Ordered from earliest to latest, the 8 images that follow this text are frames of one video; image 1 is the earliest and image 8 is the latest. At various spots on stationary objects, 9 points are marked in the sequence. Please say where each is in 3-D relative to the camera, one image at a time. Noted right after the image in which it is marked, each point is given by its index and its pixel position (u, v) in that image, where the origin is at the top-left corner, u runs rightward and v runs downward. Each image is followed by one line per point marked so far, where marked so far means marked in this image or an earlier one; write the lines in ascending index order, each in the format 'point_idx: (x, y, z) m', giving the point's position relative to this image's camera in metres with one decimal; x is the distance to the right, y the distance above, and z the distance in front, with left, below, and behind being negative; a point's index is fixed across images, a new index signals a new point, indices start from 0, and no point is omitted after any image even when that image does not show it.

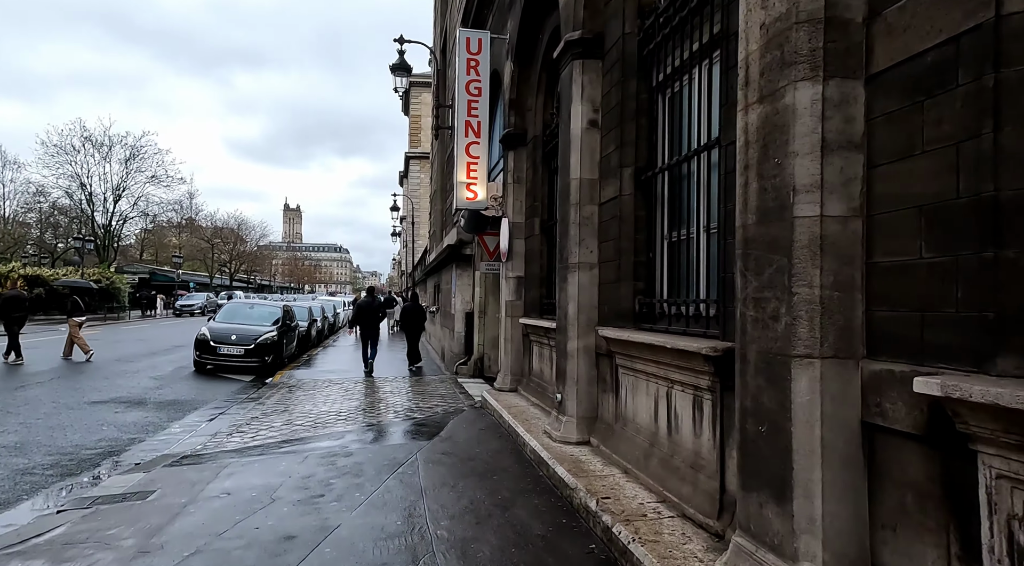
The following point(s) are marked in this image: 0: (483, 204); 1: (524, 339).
0: (-0.4, +1.1, +8.5) m
1: (+0.2, -0.8, +8.0) m
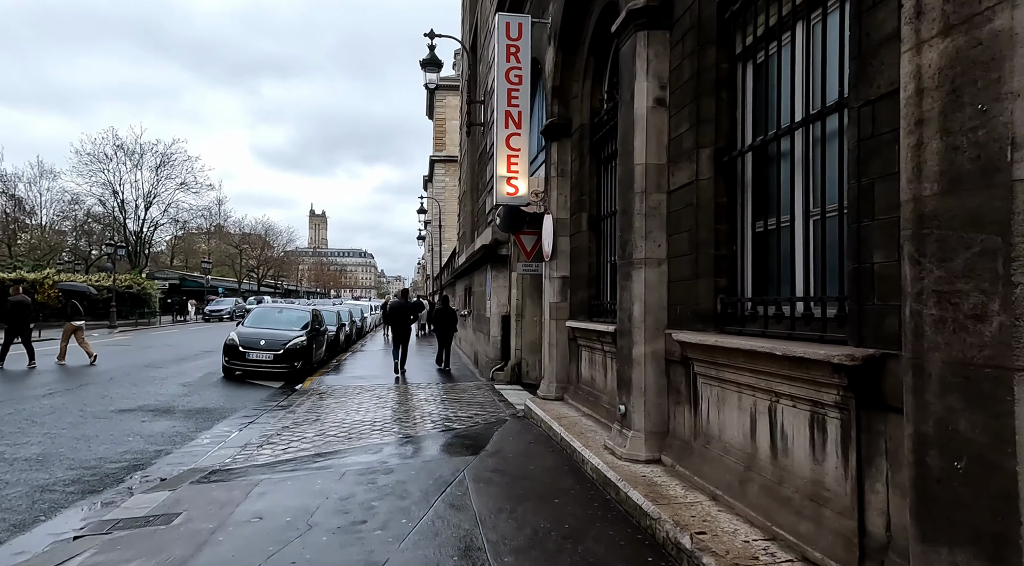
0: (+0.2, +1.1, +7.9) m
1: (+0.7, -0.8, +7.5) m
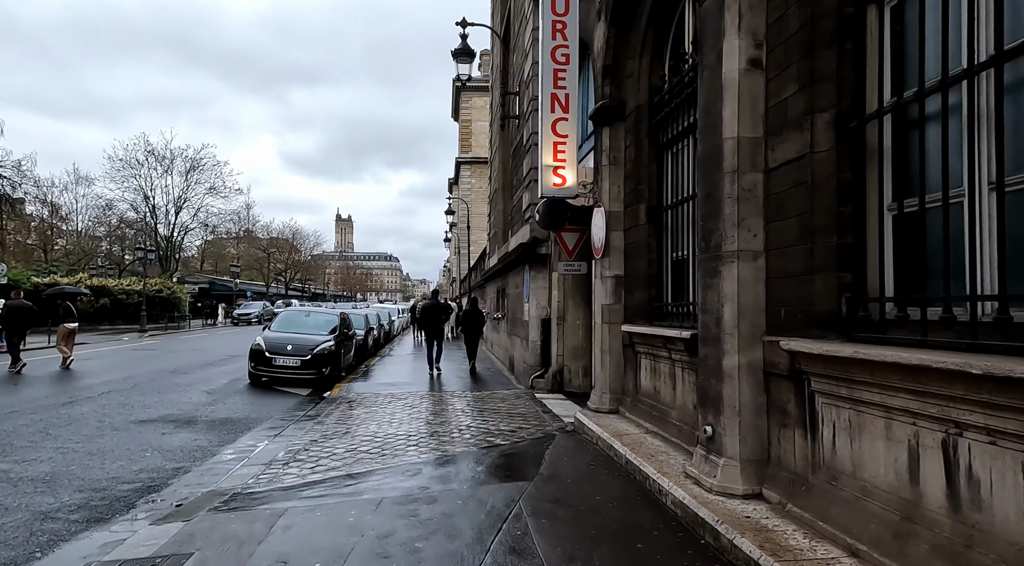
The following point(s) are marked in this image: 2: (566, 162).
0: (+0.7, +1.1, +7.2) m
1: (+1.3, -0.8, +6.7) m
2: (+0.6, +1.4, +7.2) m
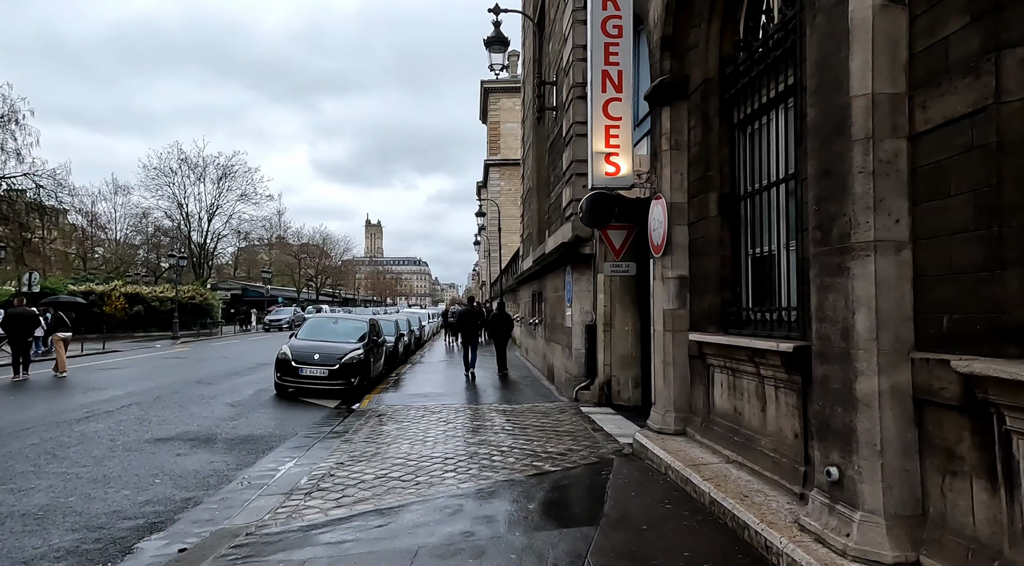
0: (+1.2, +1.1, +6.4) m
1: (+1.8, -0.8, +5.8) m
2: (+1.1, +1.4, +6.3) m
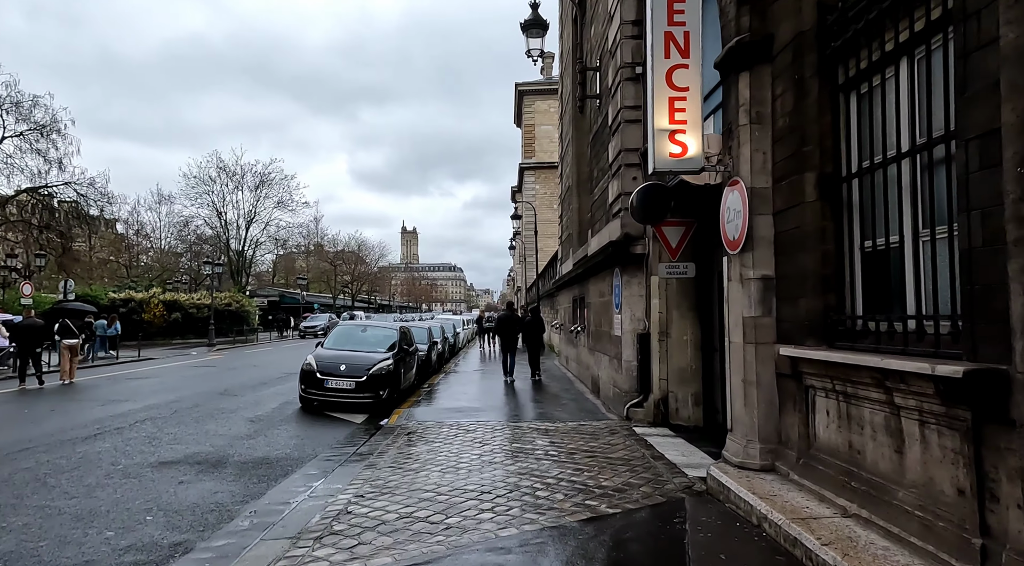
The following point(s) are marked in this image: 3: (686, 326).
0: (+1.6, +1.1, +5.3) m
1: (+2.1, -0.8, +4.8) m
2: (+1.5, +1.4, +5.3) m
3: (+2.3, -0.6, +8.1) m
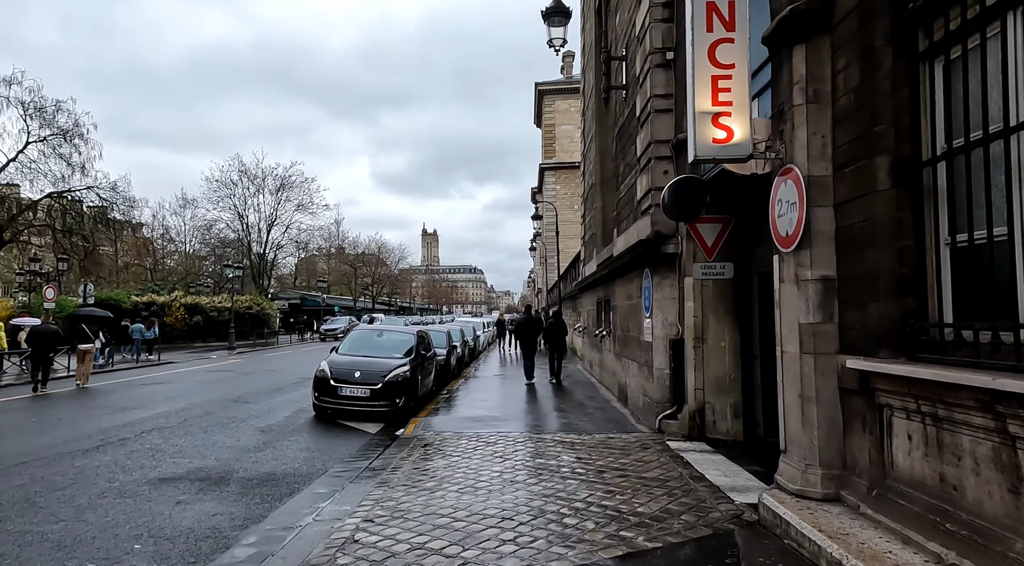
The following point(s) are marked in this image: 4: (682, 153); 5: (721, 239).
0: (+1.8, +1.0, +4.7) m
1: (+2.3, -0.8, +4.1) m
2: (+1.7, +1.4, +4.7) m
3: (+2.6, -0.6, +7.4) m
4: (+2.2, +1.7, +7.8) m
5: (+2.6, +0.5, +7.4) m
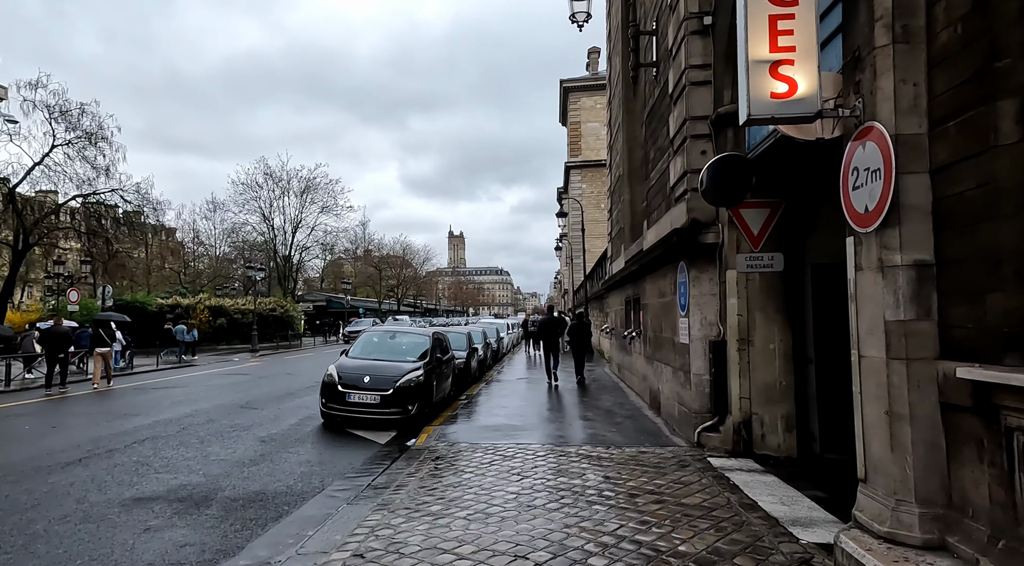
0: (+1.9, +1.1, +3.8) m
1: (+2.4, -0.7, +3.2) m
2: (+1.8, +1.5, +3.8) m
3: (+2.8, -0.5, +6.5) m
4: (+2.4, +1.8, +6.9) m
5: (+2.8, +0.6, +6.4) m
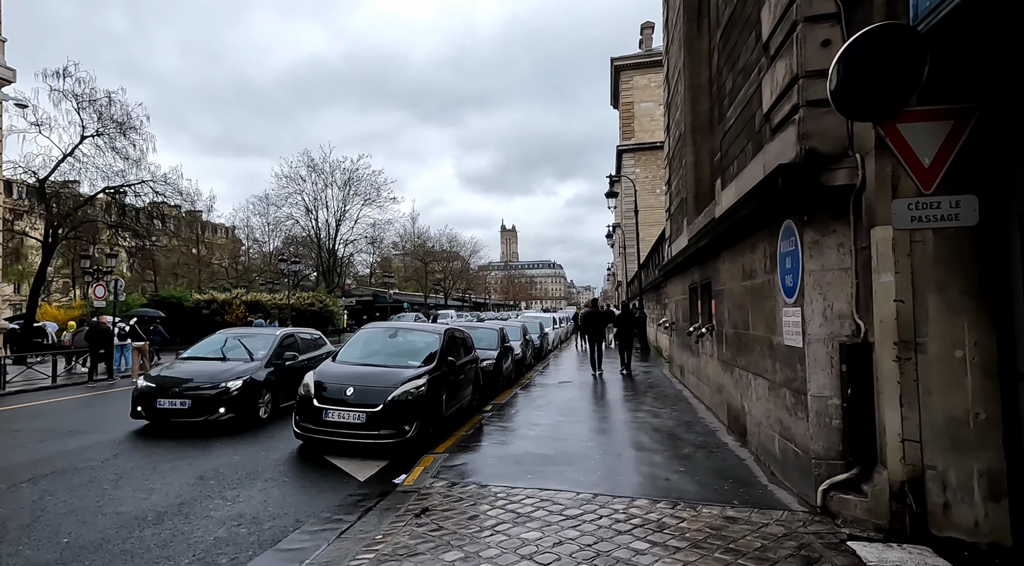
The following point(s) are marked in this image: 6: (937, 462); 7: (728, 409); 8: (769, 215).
0: (+1.7, +1.3, +1.2) m
1: (+2.1, -0.5, +0.6) m
2: (+1.5, +1.6, +1.2) m
3: (+2.9, -0.3, +3.8) m
4: (+2.4, +2.0, +4.2) m
5: (+2.8, +0.9, +3.7) m
6: (+2.7, -1.1, +3.8) m
7: (+2.7, -1.5, +7.4) m
8: (+2.3, +0.6, +5.2) m
